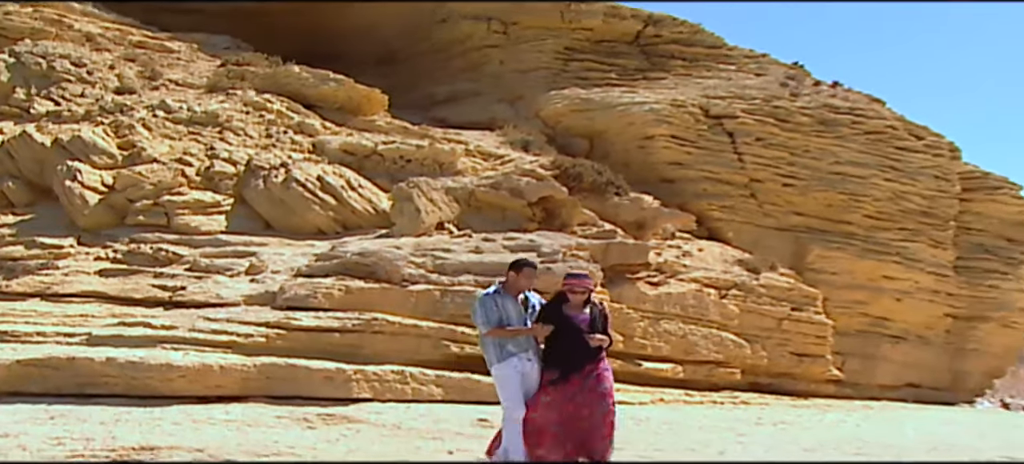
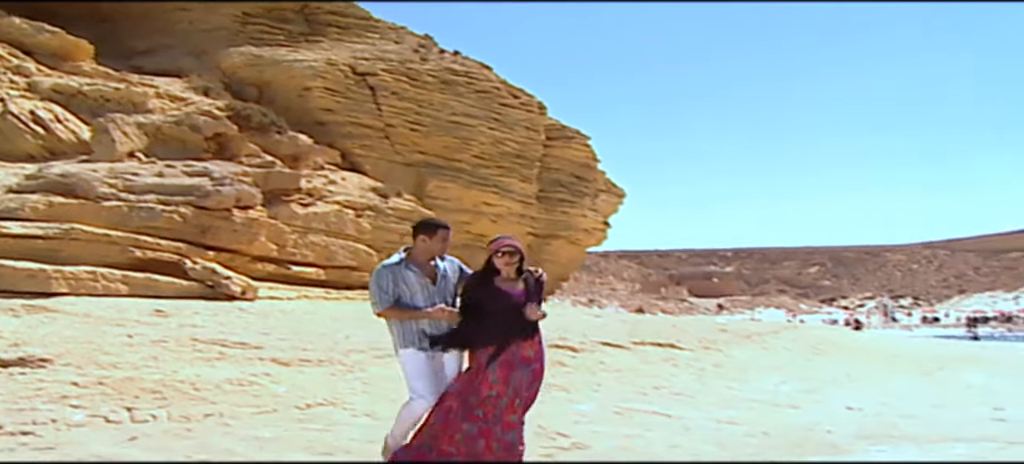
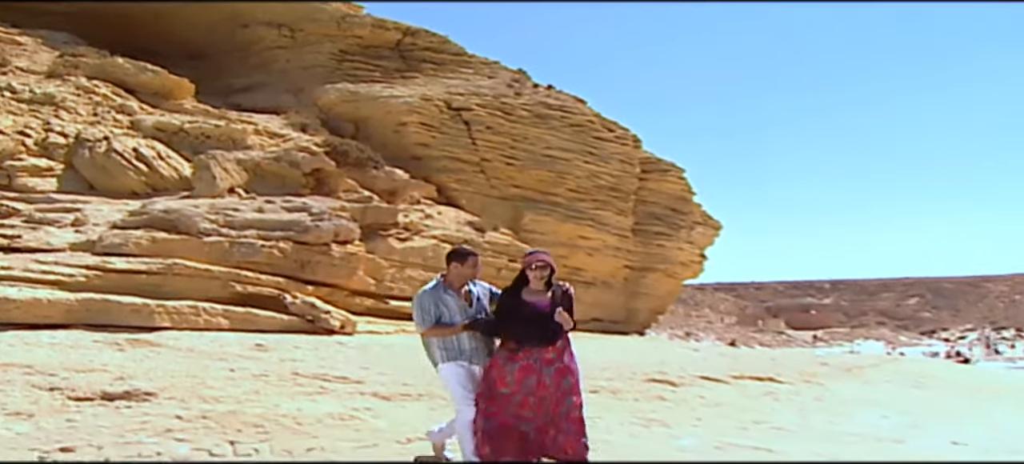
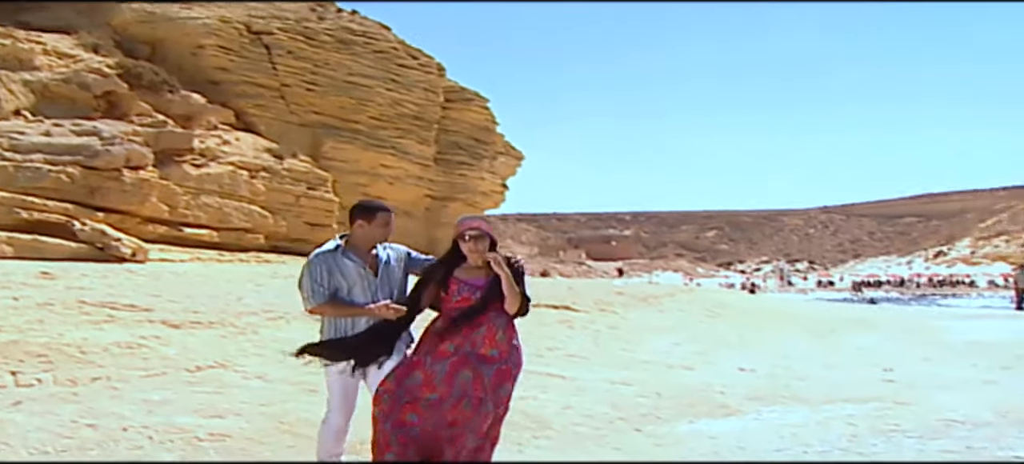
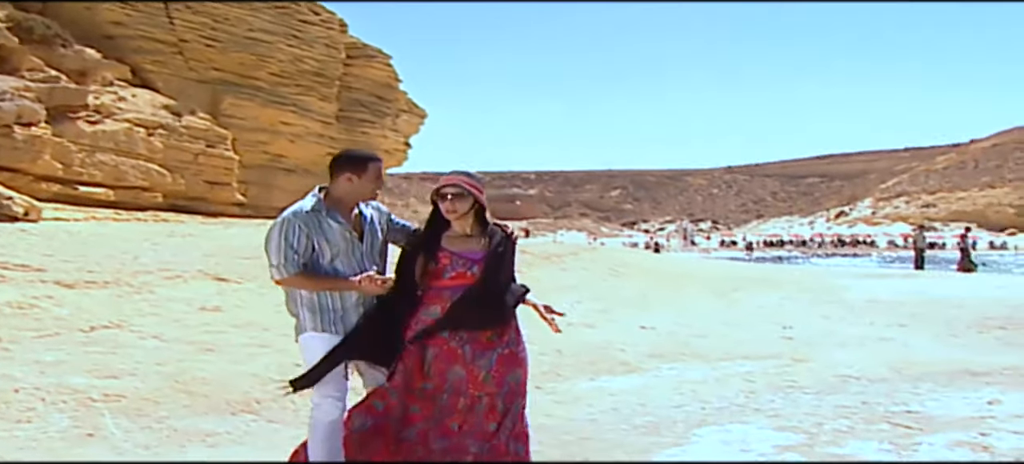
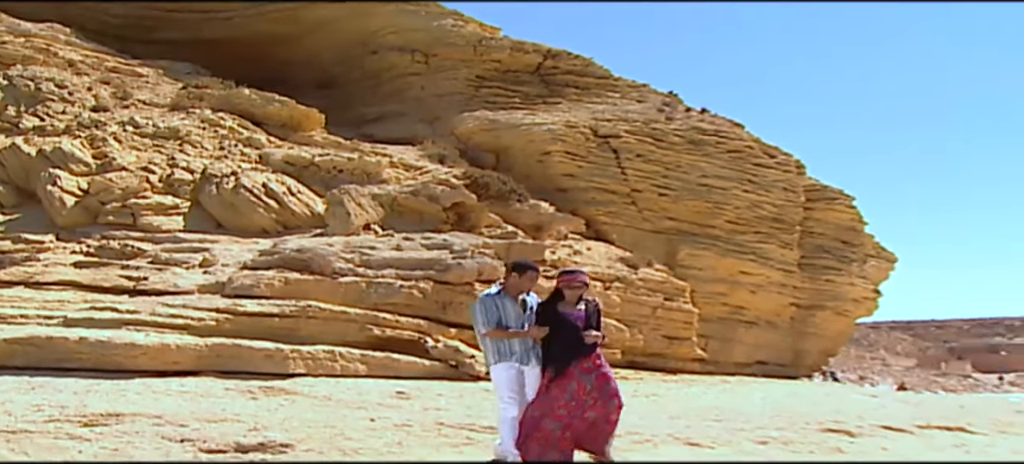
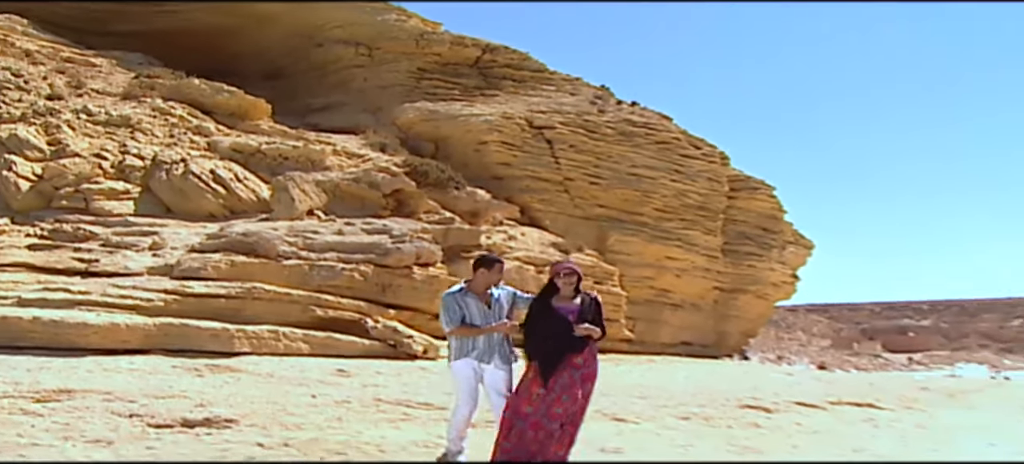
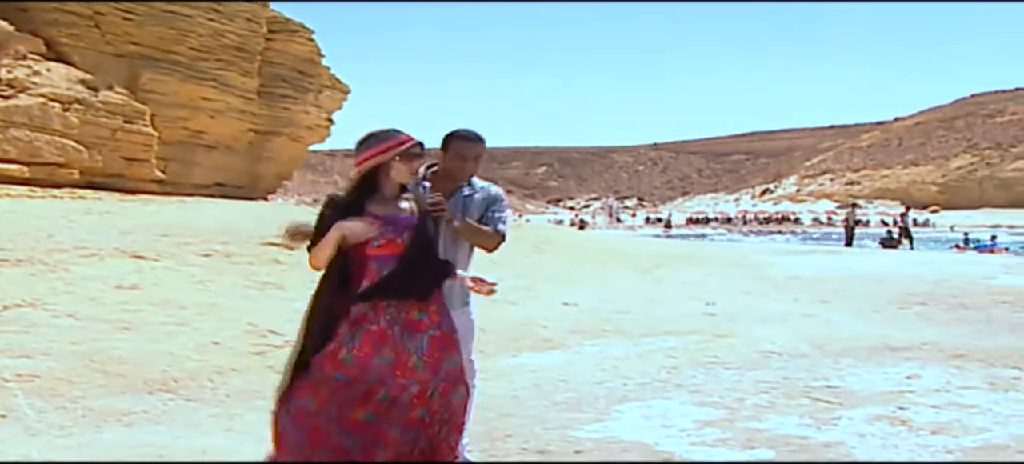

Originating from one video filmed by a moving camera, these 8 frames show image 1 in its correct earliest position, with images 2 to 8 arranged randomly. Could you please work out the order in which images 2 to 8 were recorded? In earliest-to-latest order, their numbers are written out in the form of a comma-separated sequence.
6, 7, 3, 2, 4, 5, 8
